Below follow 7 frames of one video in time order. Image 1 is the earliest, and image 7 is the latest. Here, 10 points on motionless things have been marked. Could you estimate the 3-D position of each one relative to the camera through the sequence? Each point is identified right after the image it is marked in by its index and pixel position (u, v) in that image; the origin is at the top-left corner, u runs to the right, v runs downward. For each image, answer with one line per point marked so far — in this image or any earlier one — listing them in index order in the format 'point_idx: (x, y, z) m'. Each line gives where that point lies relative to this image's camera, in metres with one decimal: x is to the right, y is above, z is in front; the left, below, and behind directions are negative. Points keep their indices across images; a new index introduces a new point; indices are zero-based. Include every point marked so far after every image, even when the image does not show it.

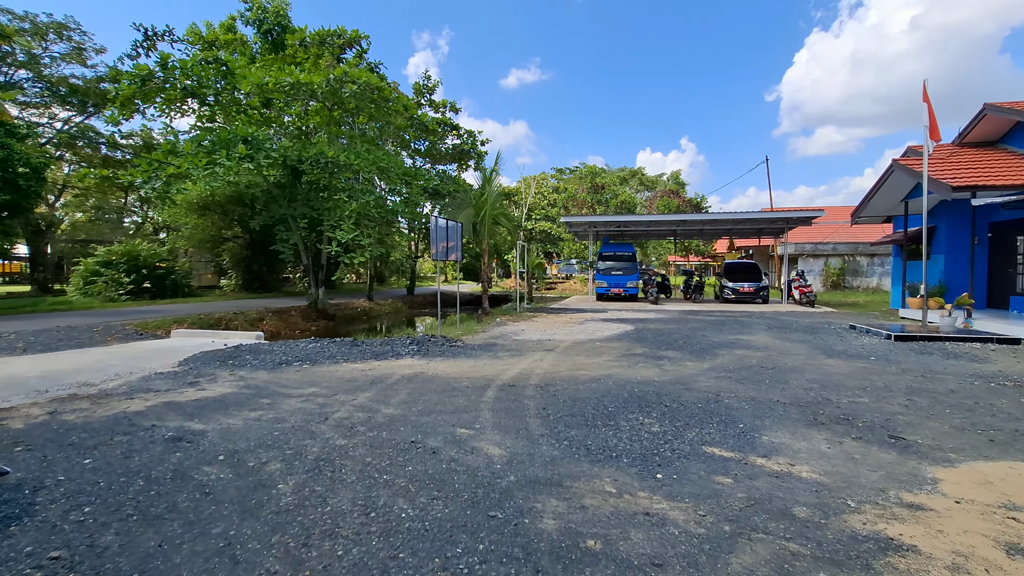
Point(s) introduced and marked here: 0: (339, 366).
0: (-2.3, -1.0, +6.7) m
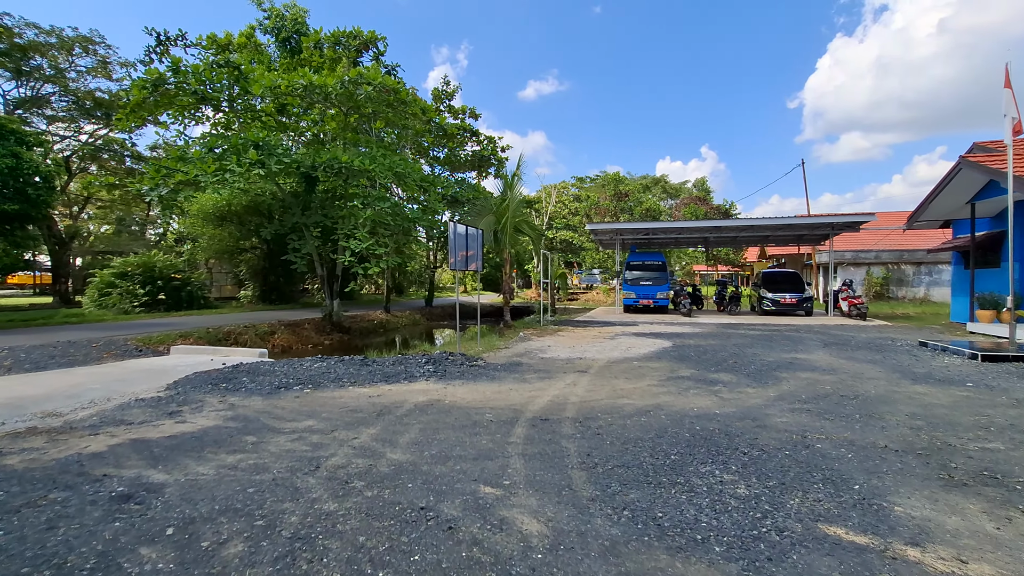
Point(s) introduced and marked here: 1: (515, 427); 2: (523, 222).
0: (-1.9, -1.2, +5.8) m
1: (0.0, -1.2, +4.4) m
2: (+0.3, +2.0, +15.2) m
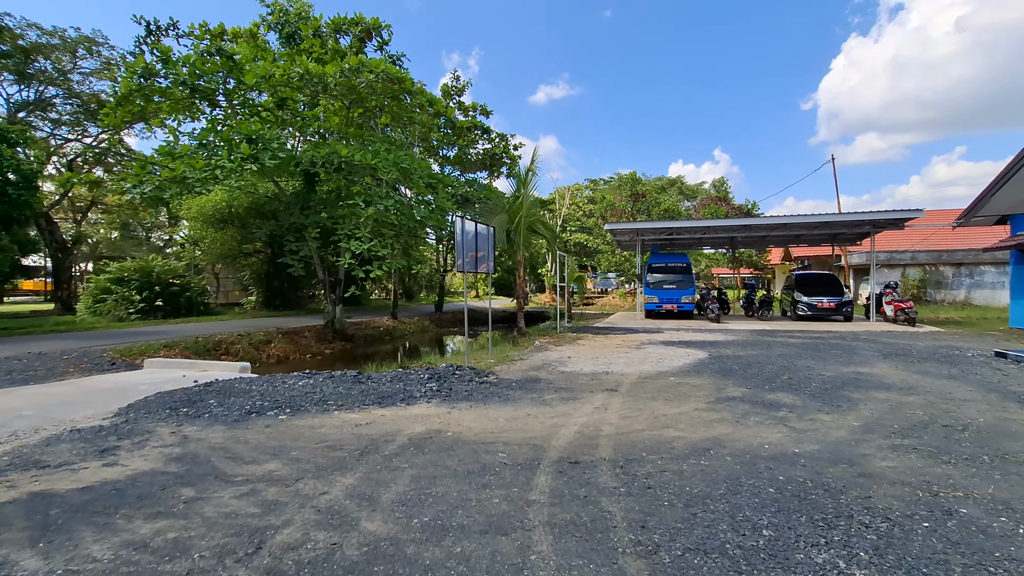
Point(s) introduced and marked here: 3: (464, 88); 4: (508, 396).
0: (-1.8, -1.2, +4.8) m
1: (+0.2, -1.2, +3.4) m
2: (+0.7, +1.8, +14.2) m
3: (-1.8, +7.5, +19.3) m
4: (0.0, -1.2, +5.8) m
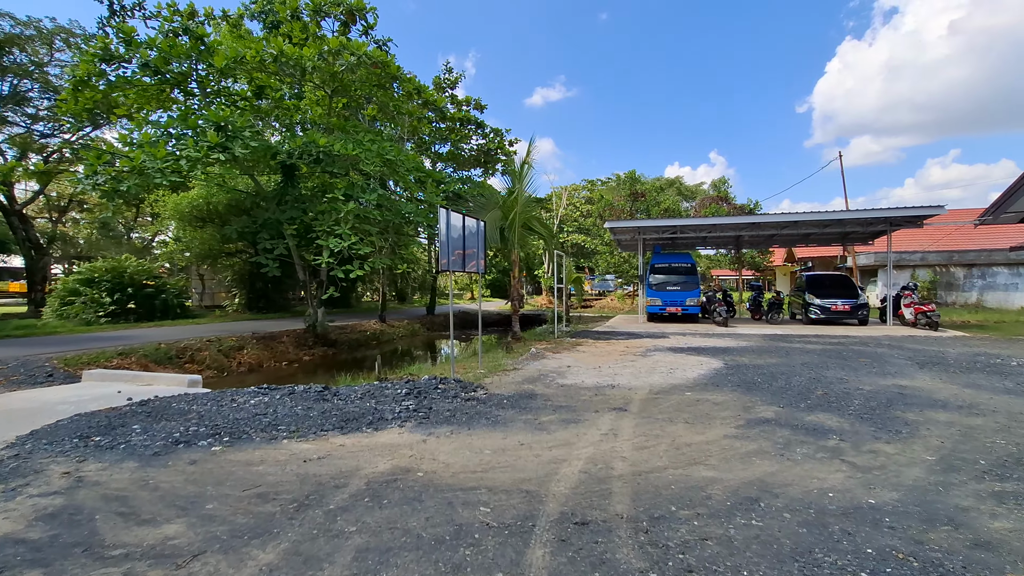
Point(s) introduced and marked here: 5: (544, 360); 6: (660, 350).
0: (-1.8, -1.2, +3.9) m
1: (+0.1, -1.2, +2.4) m
2: (+0.6, +1.8, +13.3) m
3: (-2.0, +7.5, +18.4) m
4: (-0.1, -1.2, +4.9) m
5: (+0.6, -1.2, +8.7) m
6: (+2.8, -1.2, +9.6) m
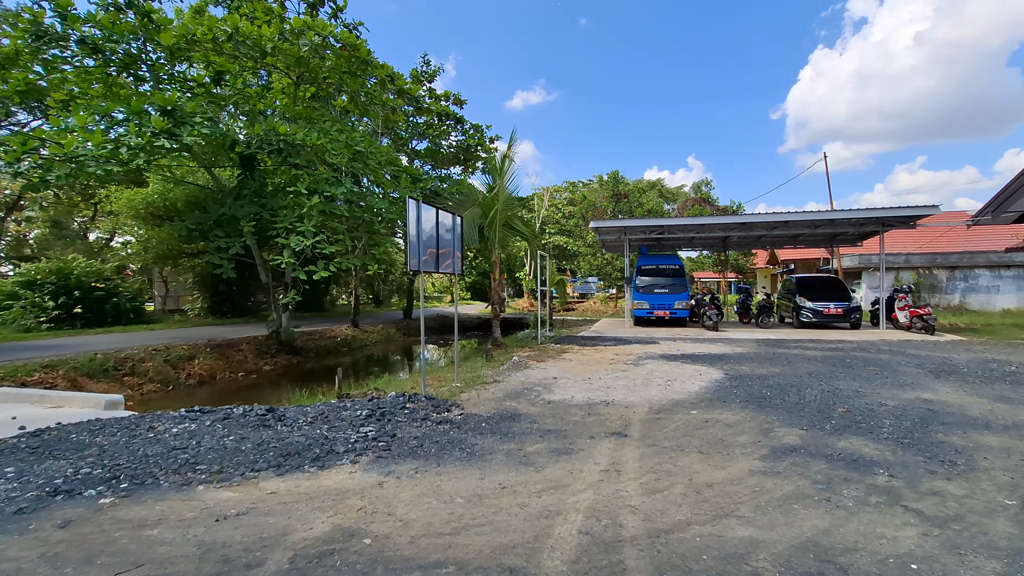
0: (-2.0, -1.3, +3.0) m
1: (0.0, -1.2, +1.6) m
2: (+0.1, +1.7, +12.5) m
3: (-2.6, +7.4, +17.6) m
4: (-0.3, -1.3, +4.0) m
5: (+0.3, -1.3, +7.9) m
6: (+2.5, -1.2, +8.9) m
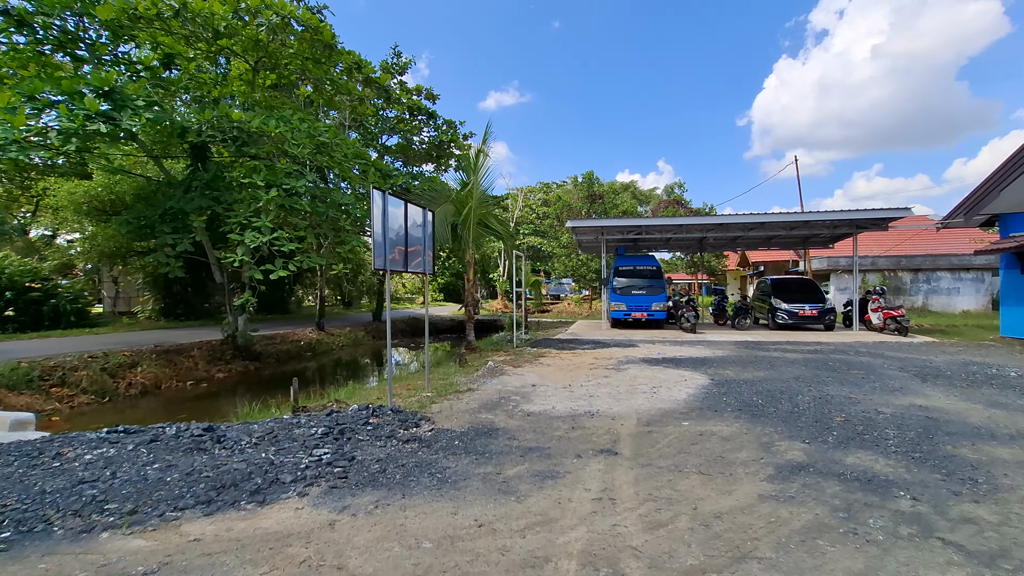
0: (-2.1, -1.3, +2.4) m
1: (0.0, -1.2, +1.1) m
2: (-0.5, +1.7, +12.0) m
3: (-3.5, +7.3, +16.9) m
4: (-0.5, -1.3, +3.5) m
5: (-0.1, -1.3, +7.4) m
6: (+2.0, -1.2, +8.5) m
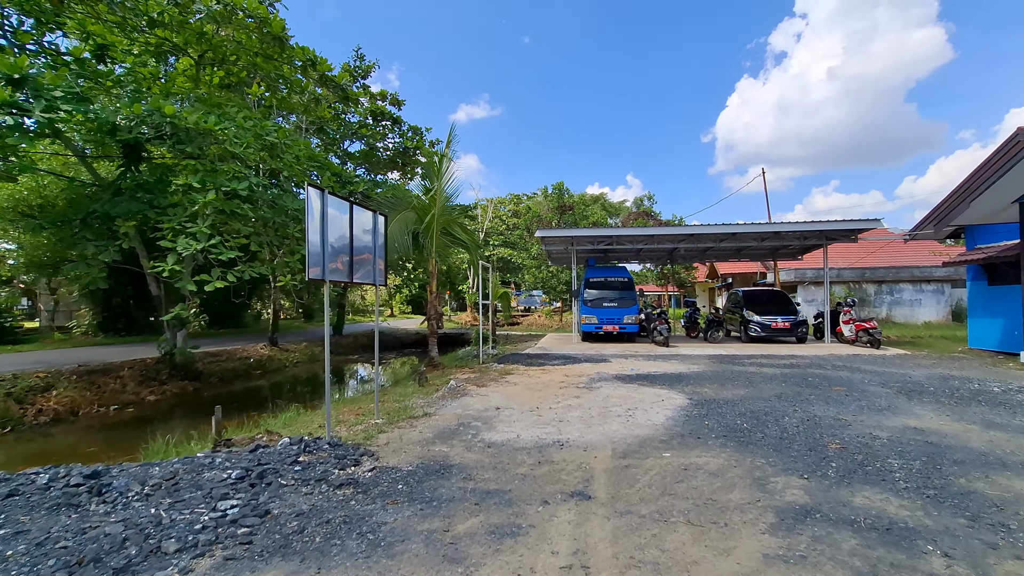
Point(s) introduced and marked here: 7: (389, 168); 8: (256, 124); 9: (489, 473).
0: (-2.3, -1.3, +1.6) m
1: (-0.1, -1.3, +0.5) m
2: (-1.3, +1.4, +11.3) m
3: (-4.6, +7.0, +16.2) m
4: (-0.7, -1.3, +2.8) m
5: (-0.6, -1.4, +6.7) m
6: (+1.5, -1.4, +8.0) m
7: (-4.0, +4.0, +16.6) m
8: (-4.7, +3.0, +9.3) m
9: (-0.2, -1.4, +3.8) m
